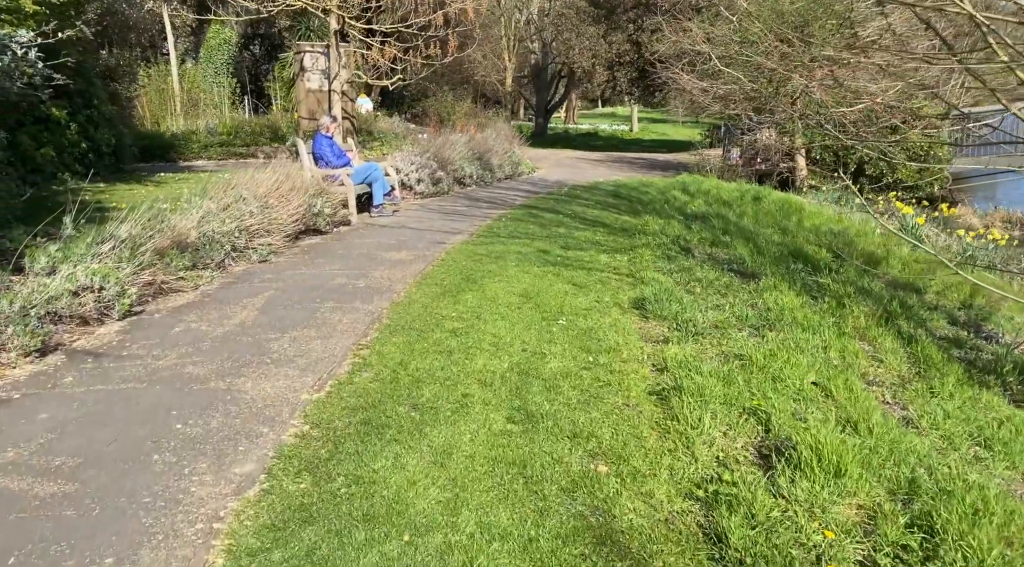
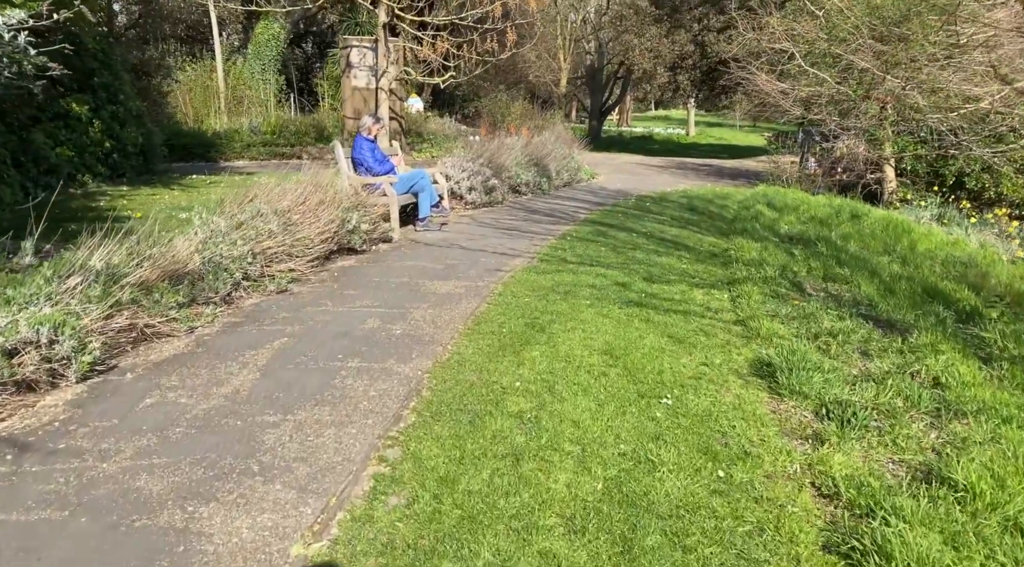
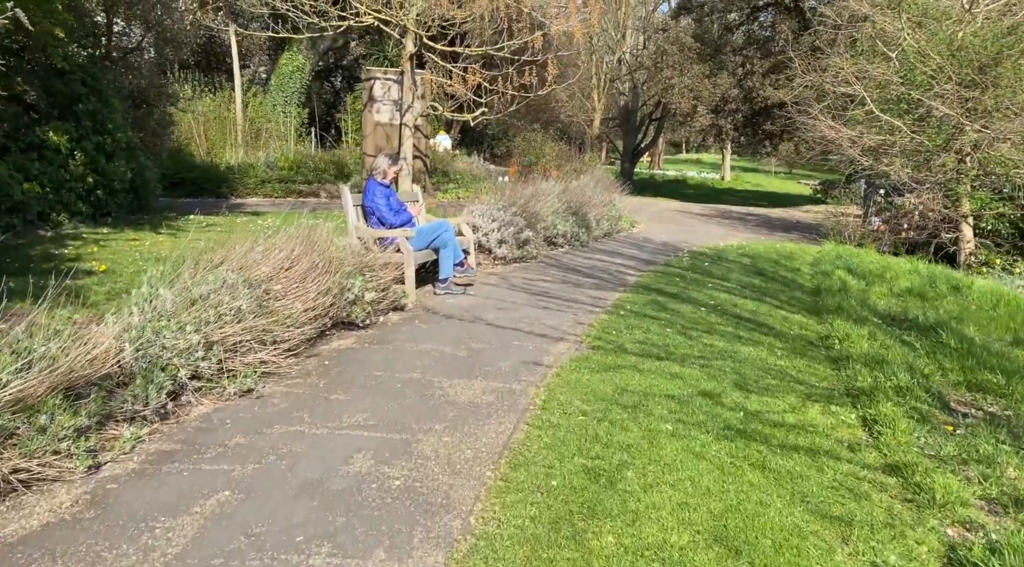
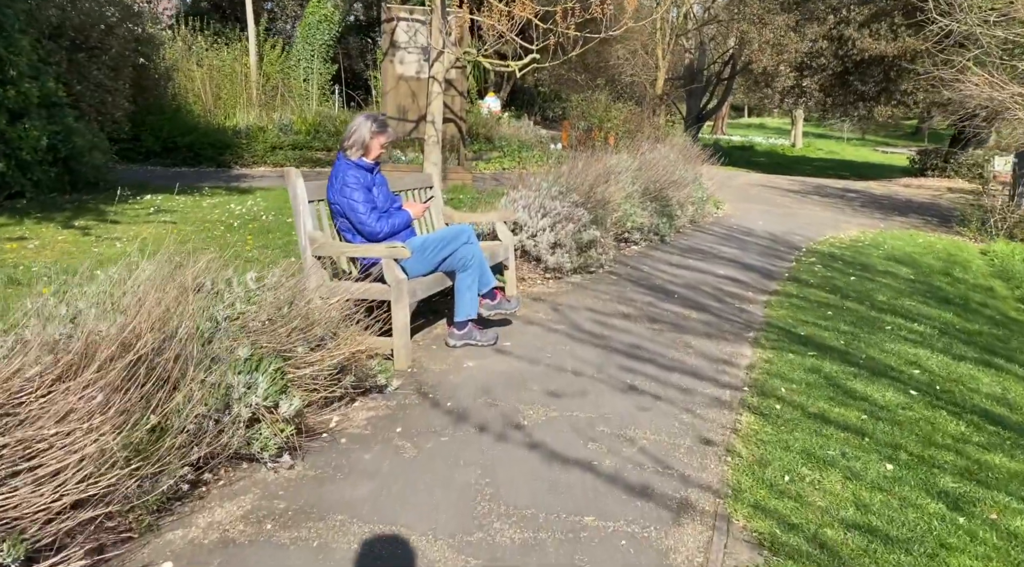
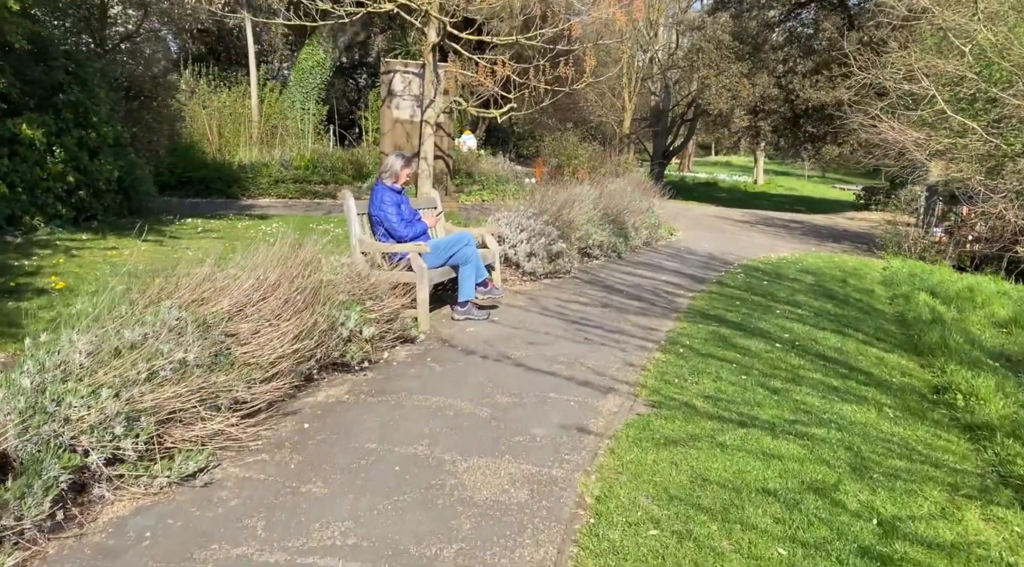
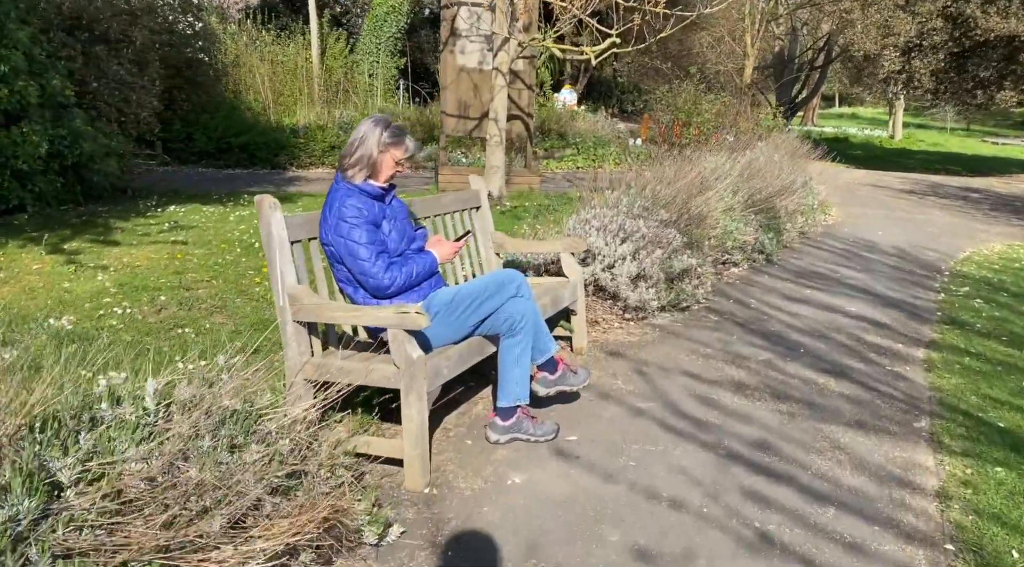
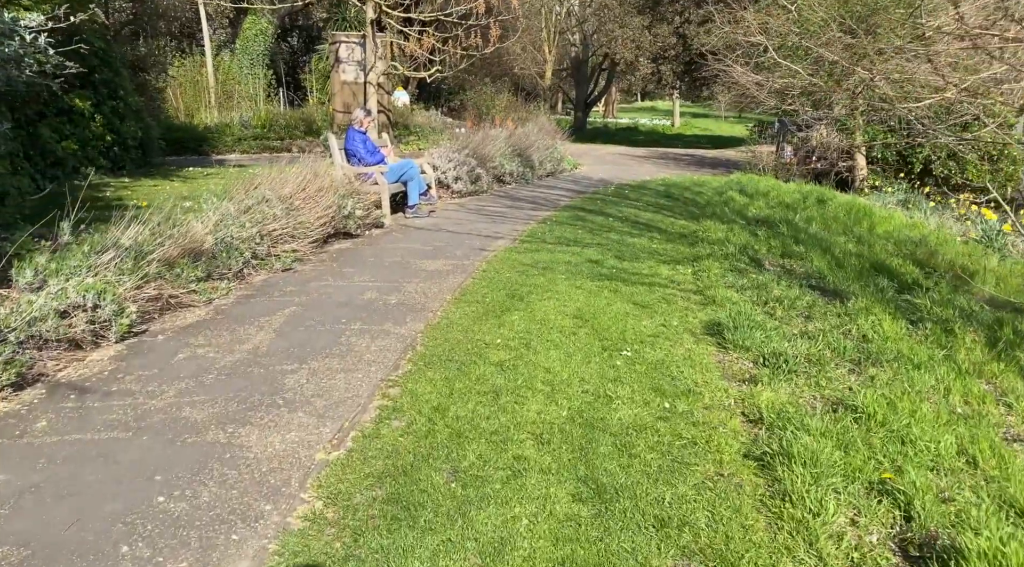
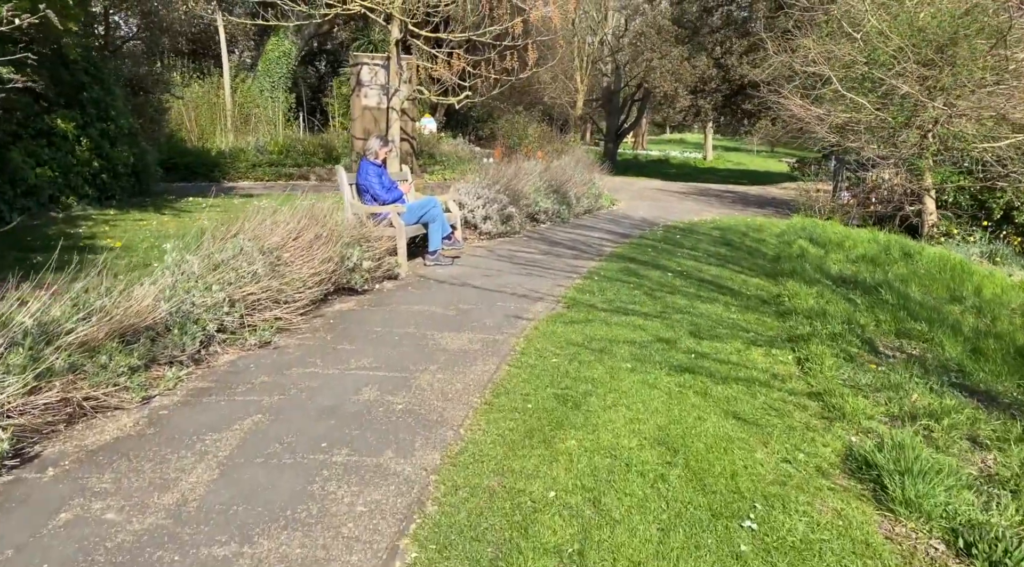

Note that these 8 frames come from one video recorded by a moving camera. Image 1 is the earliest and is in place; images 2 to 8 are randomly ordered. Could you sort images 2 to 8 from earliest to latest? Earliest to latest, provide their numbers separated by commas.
7, 2, 8, 3, 5, 4, 6
